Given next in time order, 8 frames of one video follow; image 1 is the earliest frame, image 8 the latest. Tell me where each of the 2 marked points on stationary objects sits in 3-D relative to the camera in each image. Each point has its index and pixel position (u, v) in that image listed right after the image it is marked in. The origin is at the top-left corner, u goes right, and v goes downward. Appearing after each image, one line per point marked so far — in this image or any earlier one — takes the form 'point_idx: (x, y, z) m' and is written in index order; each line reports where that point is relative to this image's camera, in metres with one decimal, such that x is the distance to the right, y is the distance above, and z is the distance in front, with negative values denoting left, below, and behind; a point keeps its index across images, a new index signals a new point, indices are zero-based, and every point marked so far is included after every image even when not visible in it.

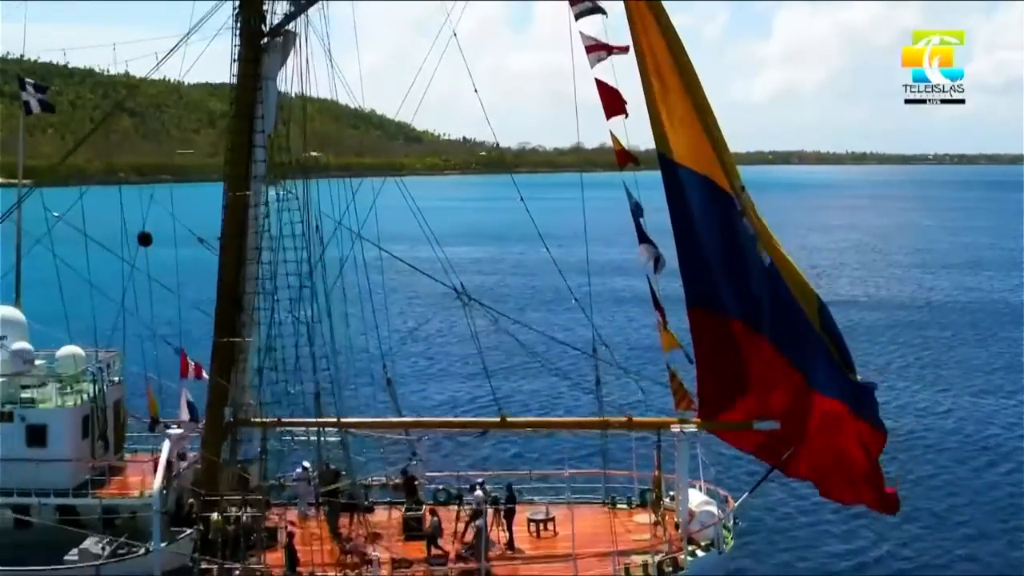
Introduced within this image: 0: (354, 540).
0: (-1.4, -2.4, +11.4) m
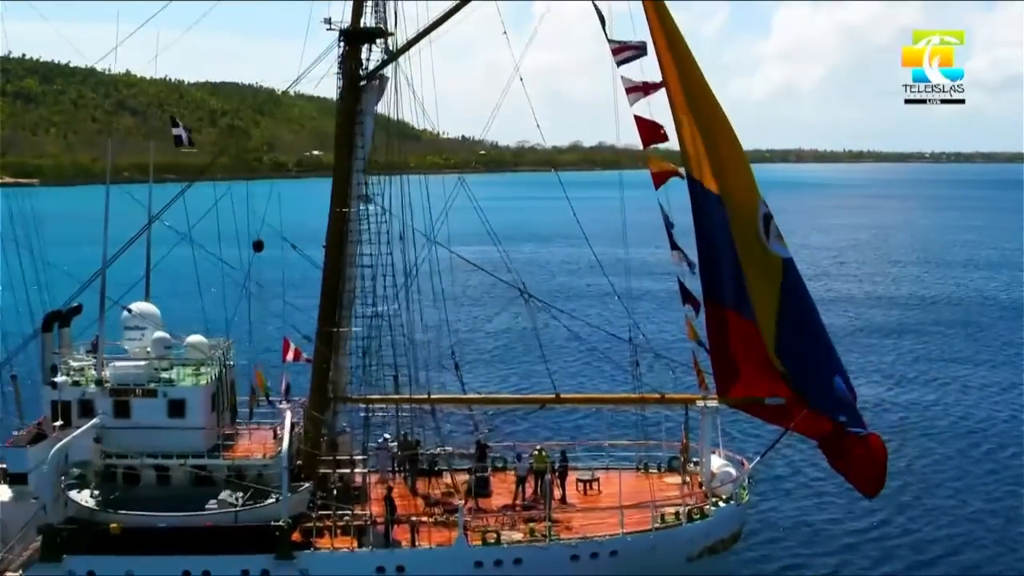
0: (-0.8, -2.4, +13.9) m
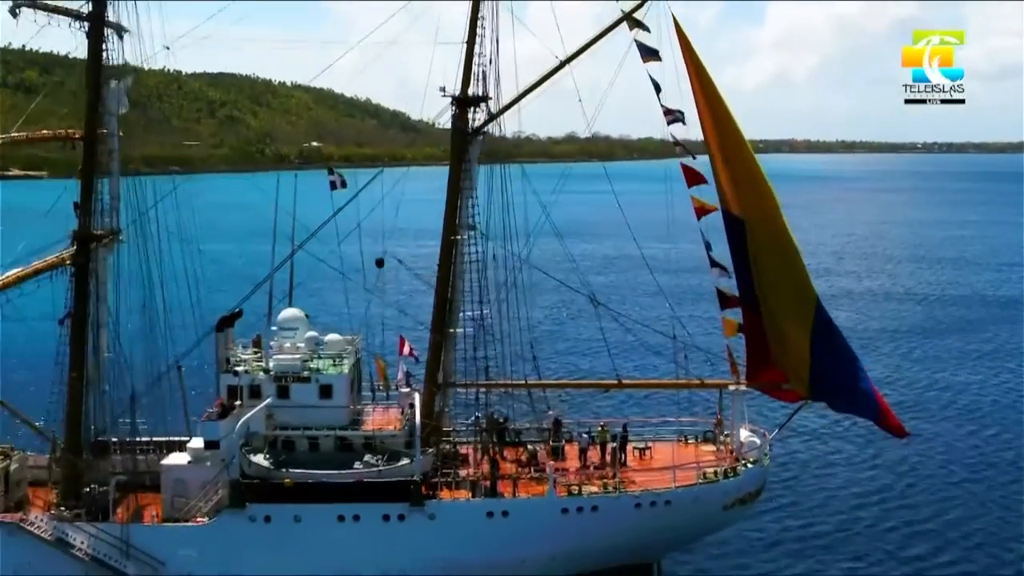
0: (+0.2, -2.5, +17.8) m
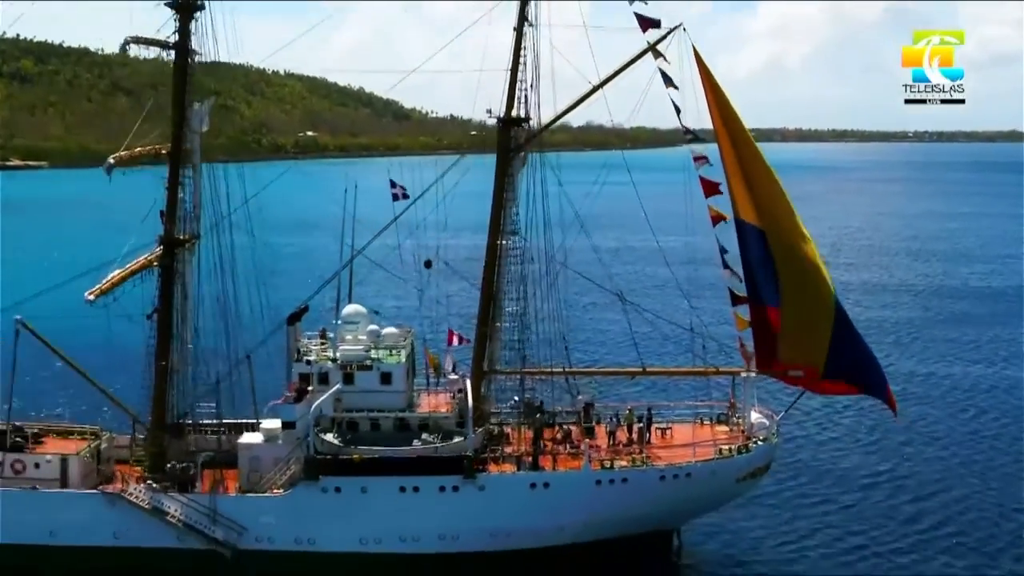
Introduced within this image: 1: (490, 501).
0: (+0.8, -2.5, +20.2) m
1: (-0.3, -3.2, +19.3) m
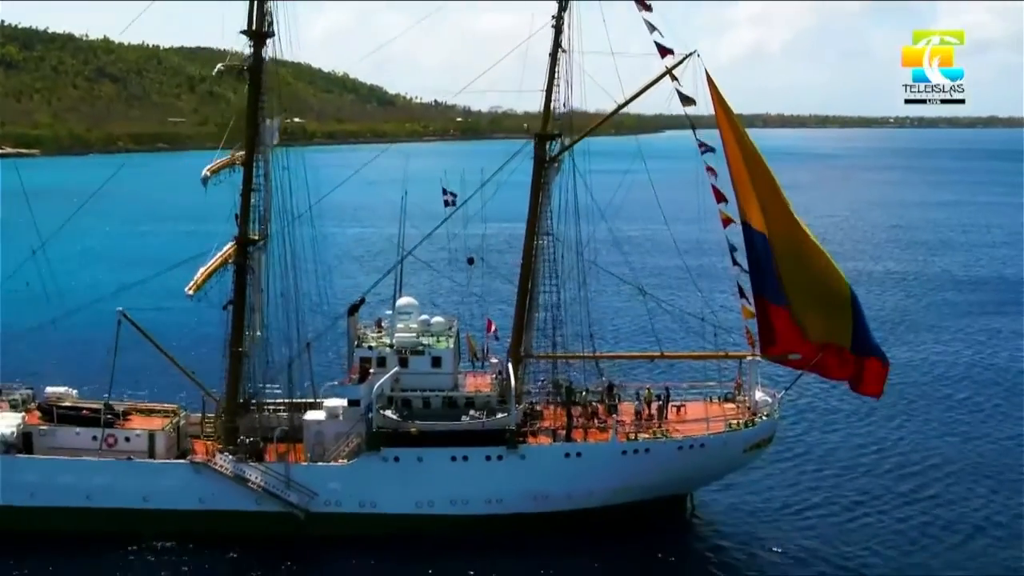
0: (+1.4, -2.4, +23.0) m
1: (+0.3, -3.1, +22.1) m
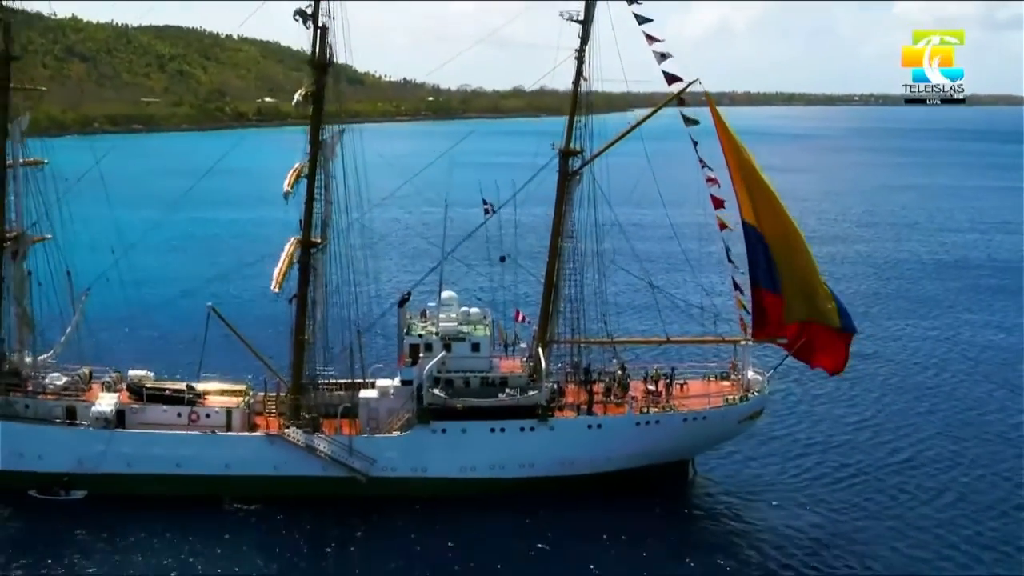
0: (+2.0, -2.3, +26.8) m
1: (+0.9, -3.0, +25.8) m
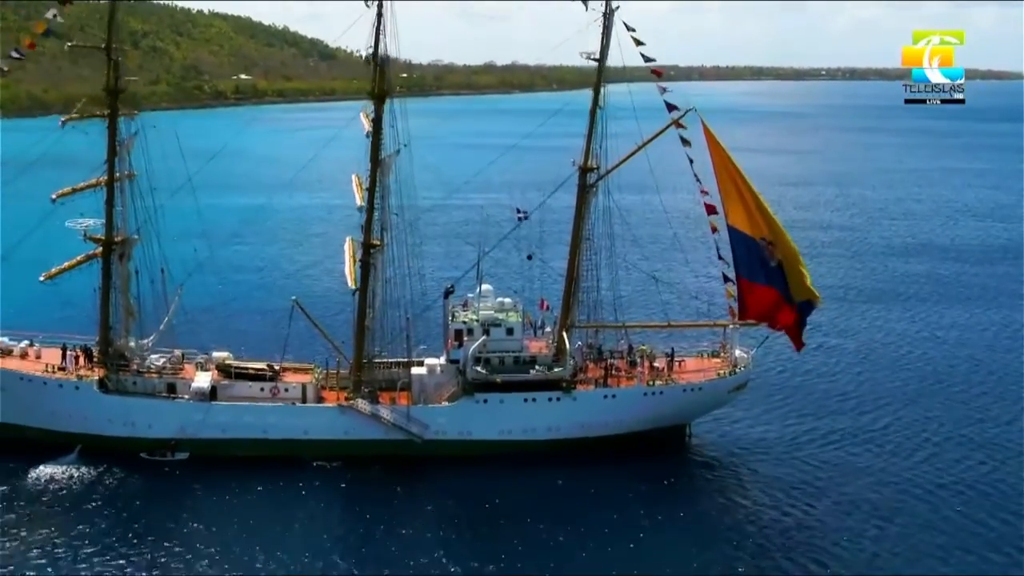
0: (+2.7, -2.2, +32.2) m
1: (+1.6, -2.8, +31.2) m
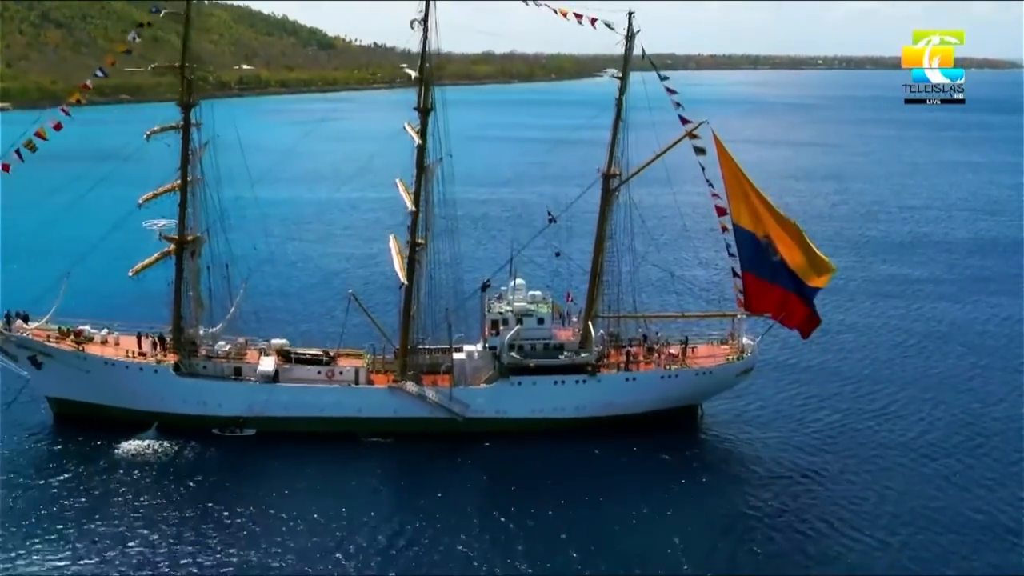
0: (+3.5, -2.0, +35.9) m
1: (+2.5, -2.7, +34.9) m
